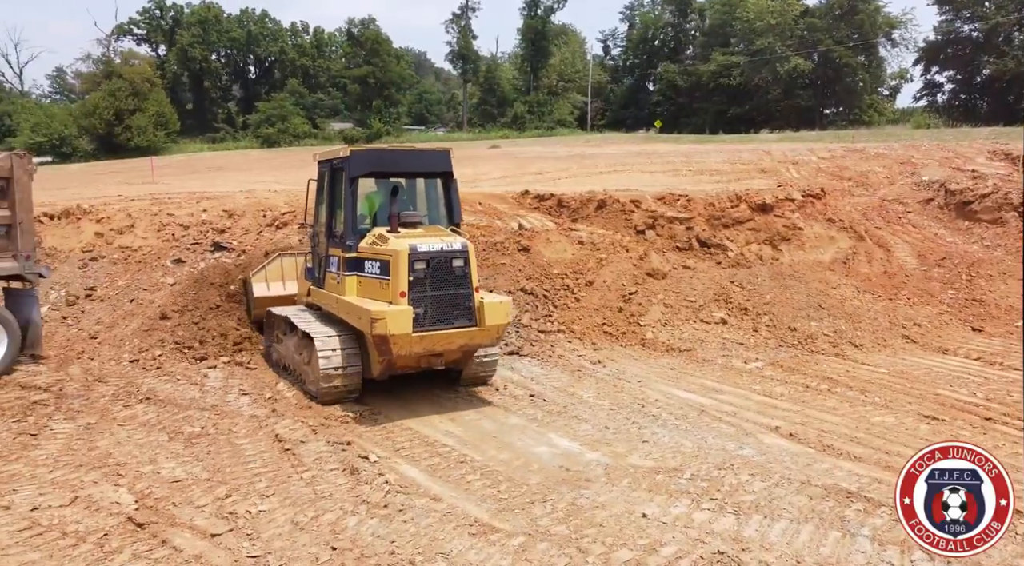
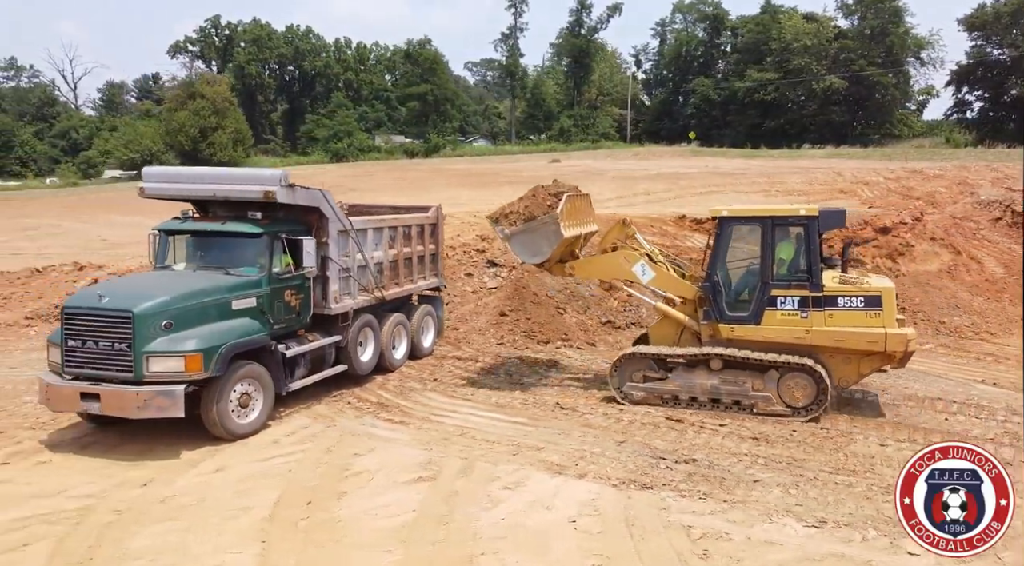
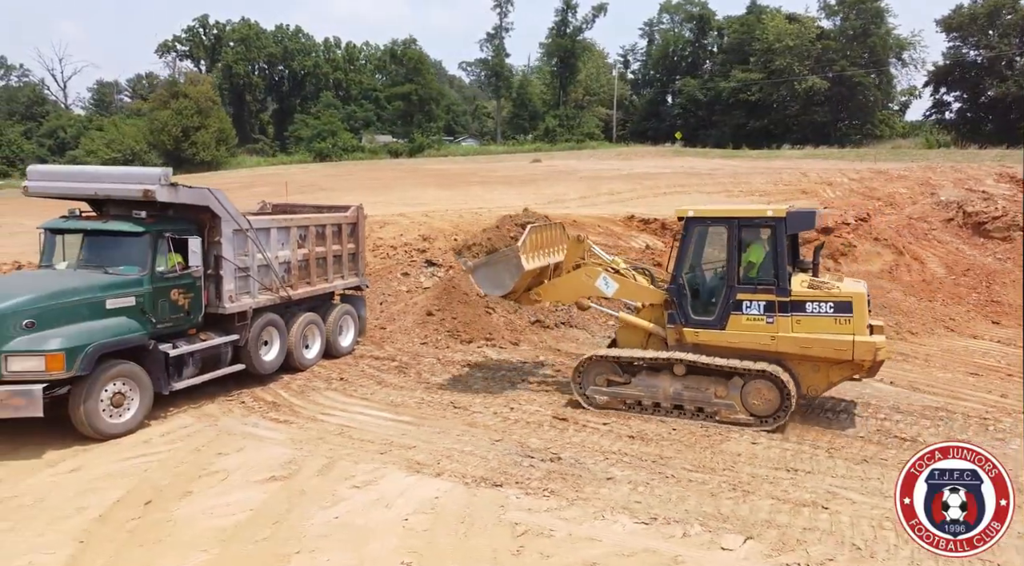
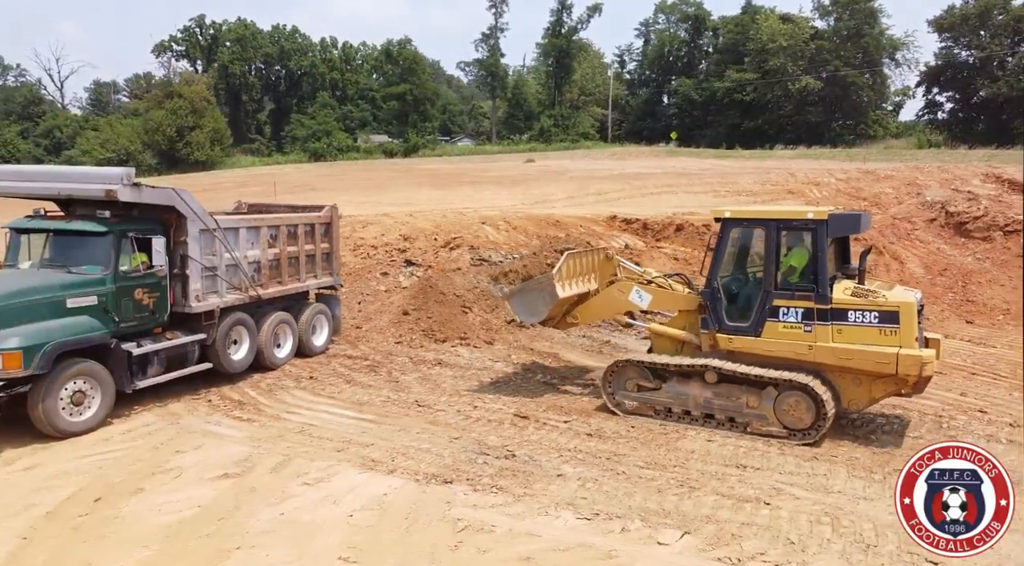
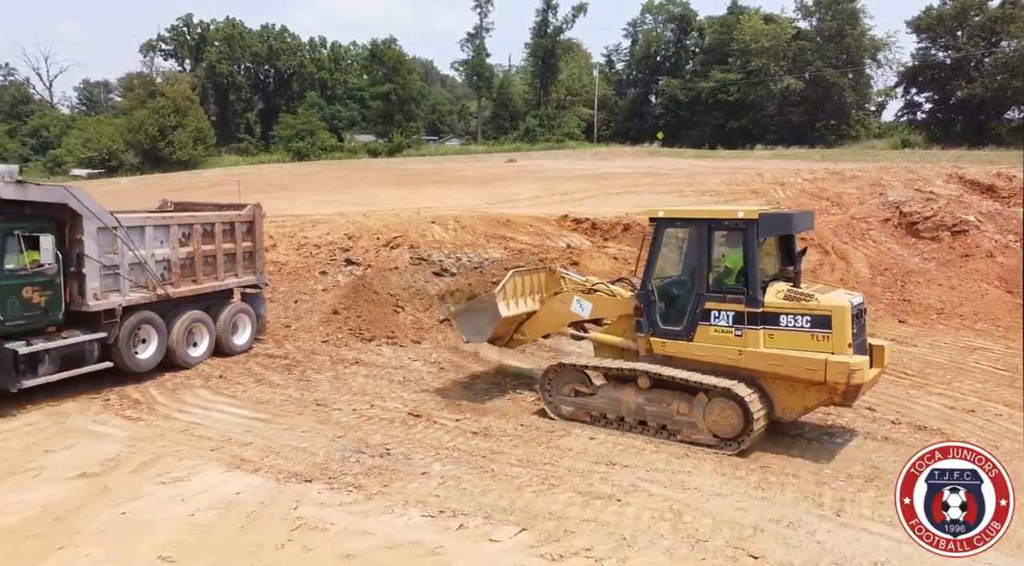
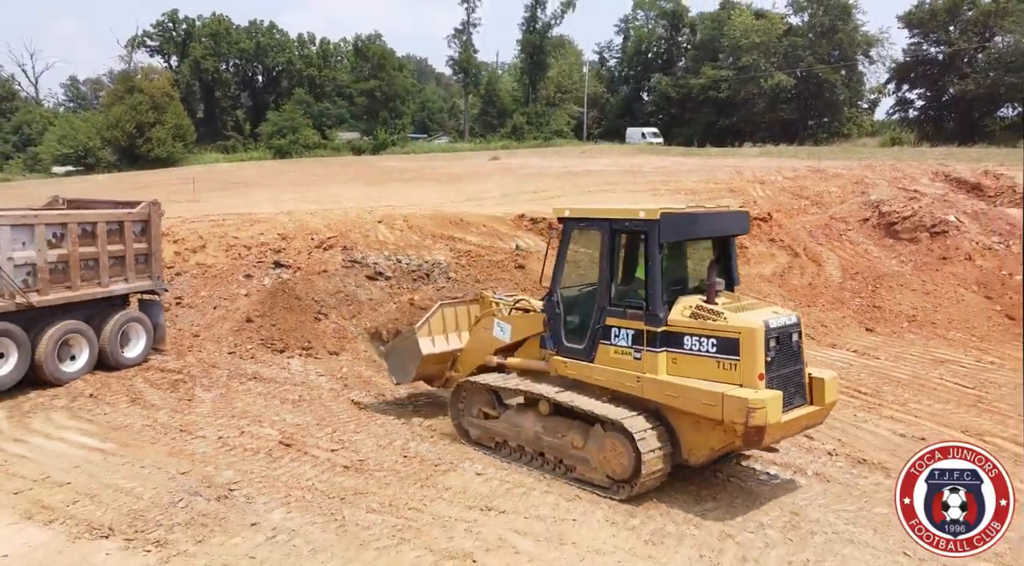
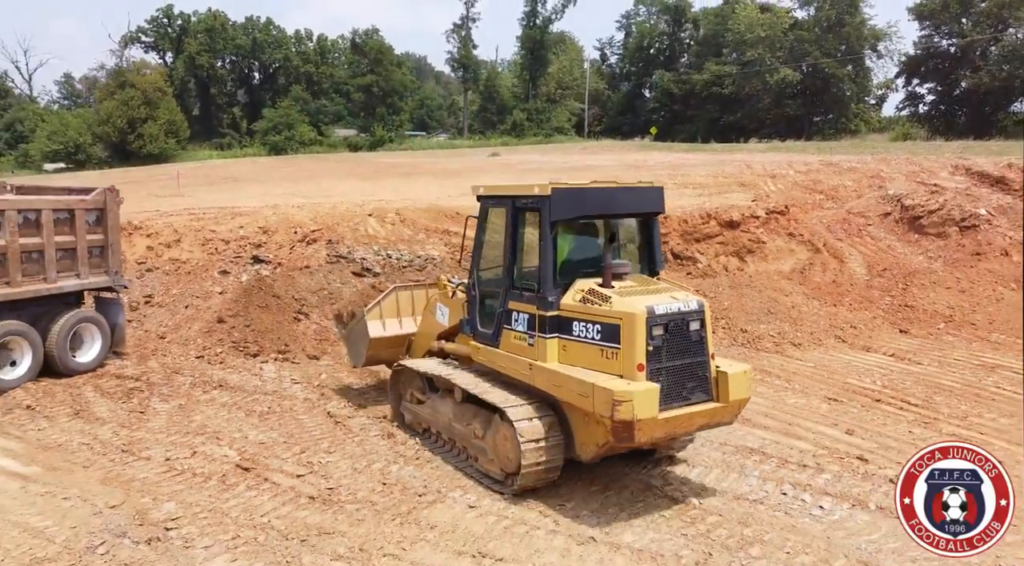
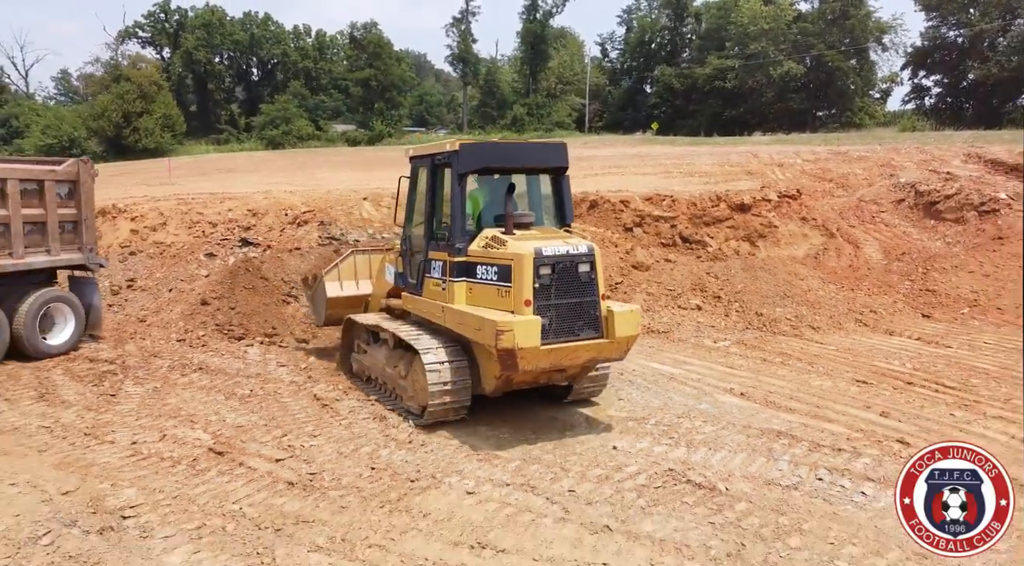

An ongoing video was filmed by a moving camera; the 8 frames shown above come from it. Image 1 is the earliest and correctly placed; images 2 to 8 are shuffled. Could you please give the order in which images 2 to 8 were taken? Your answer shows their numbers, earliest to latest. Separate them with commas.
8, 7, 6, 5, 4, 3, 2
